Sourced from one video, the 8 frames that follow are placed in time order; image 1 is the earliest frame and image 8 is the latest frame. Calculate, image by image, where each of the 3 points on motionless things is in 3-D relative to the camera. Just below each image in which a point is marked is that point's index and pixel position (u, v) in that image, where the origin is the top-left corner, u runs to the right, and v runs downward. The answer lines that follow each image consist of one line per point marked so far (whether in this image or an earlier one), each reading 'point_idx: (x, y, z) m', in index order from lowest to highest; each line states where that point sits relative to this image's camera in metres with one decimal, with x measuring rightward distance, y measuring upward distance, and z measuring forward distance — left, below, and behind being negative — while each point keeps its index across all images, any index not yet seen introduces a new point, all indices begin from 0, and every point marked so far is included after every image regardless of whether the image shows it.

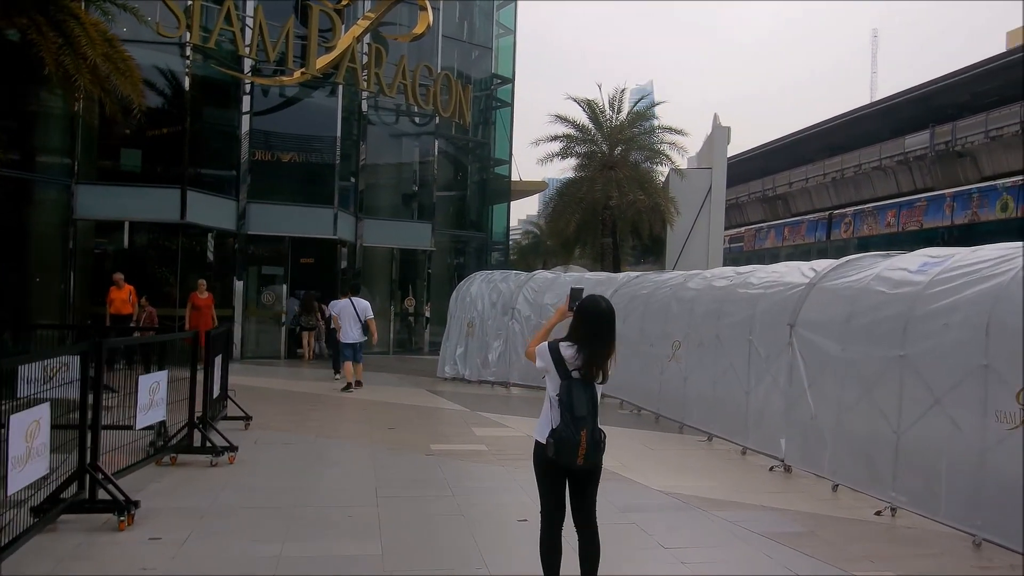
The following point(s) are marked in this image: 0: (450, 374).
0: (-1.0, -1.4, +14.8) m
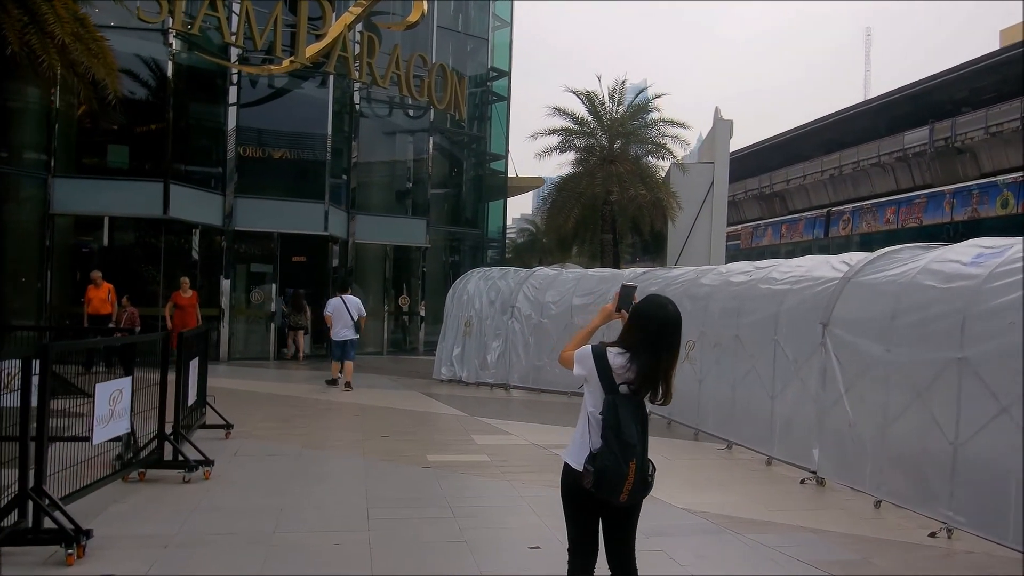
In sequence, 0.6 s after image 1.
0: (-1.0, -1.4, +14.1) m
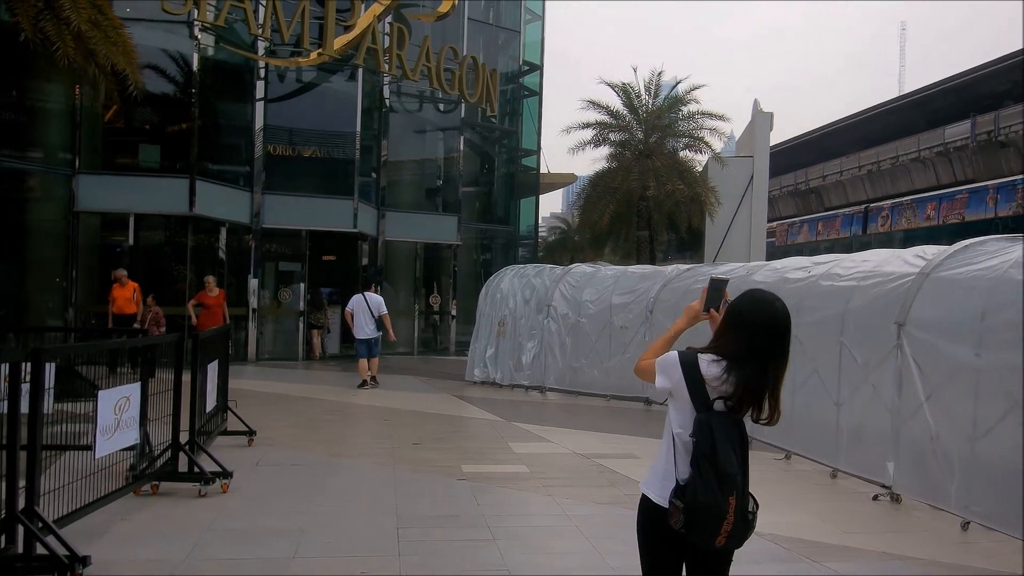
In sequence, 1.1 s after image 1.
0: (-0.5, -1.3, +13.5) m
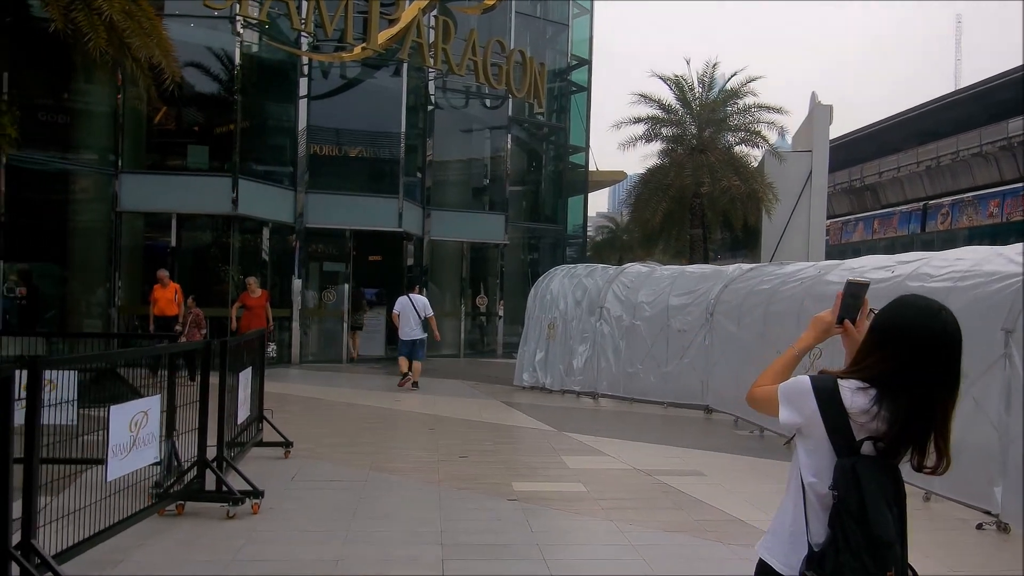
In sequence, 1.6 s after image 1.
0: (+0.2, -1.4, +13.0) m
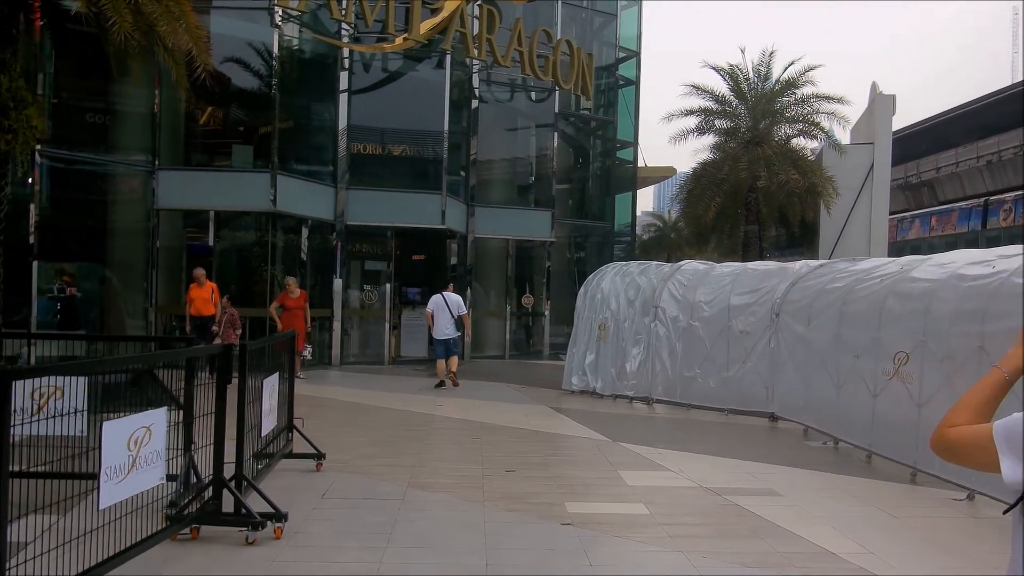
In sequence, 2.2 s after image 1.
0: (+0.9, -1.3, +12.3) m
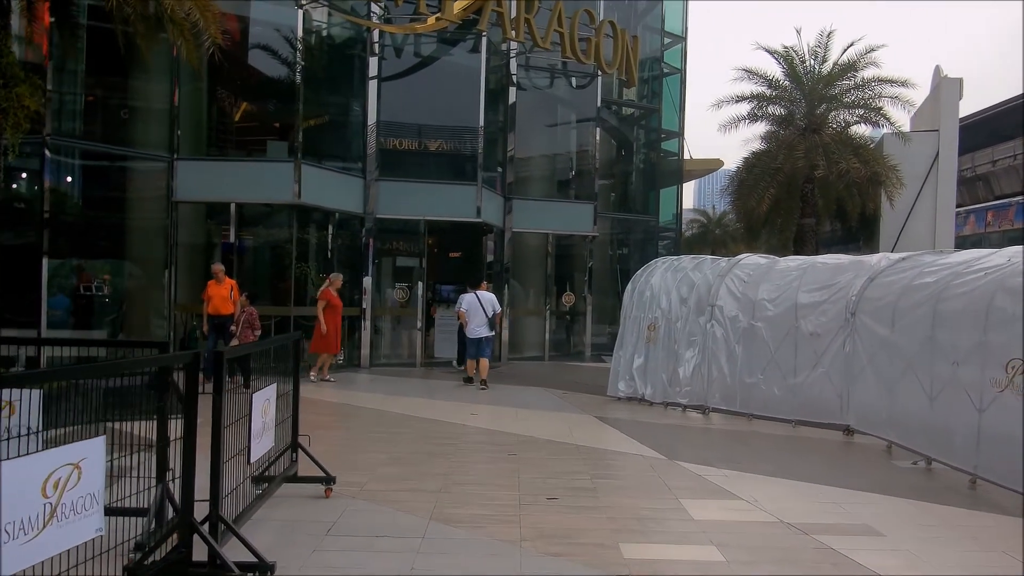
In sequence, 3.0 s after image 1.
0: (+1.4, -1.3, +11.2) m
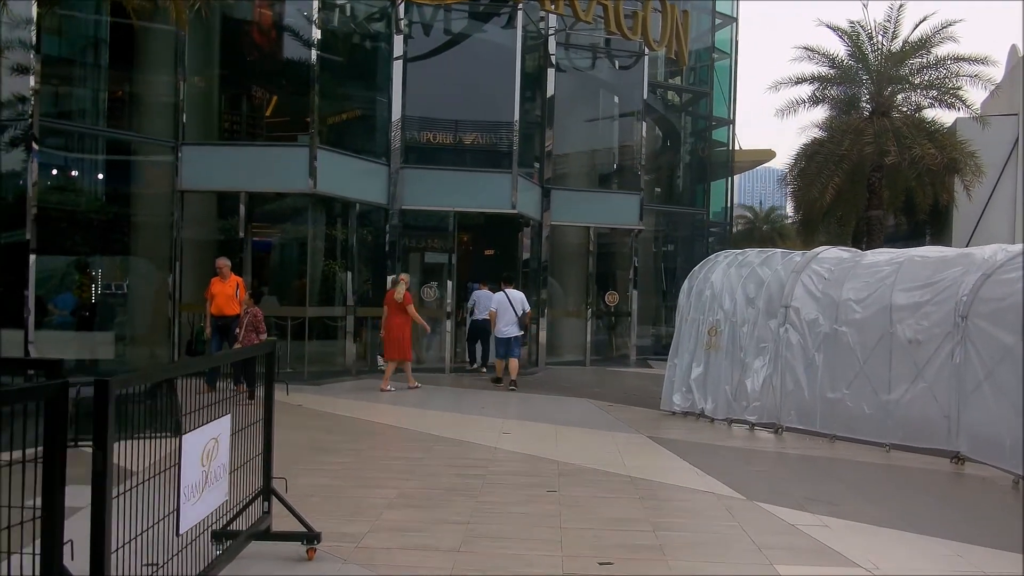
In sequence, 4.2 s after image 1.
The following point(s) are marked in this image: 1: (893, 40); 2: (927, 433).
0: (+1.8, -1.3, +9.8) m
1: (+7.2, +4.7, +17.1) m
2: (+3.4, -1.2, +7.4) m
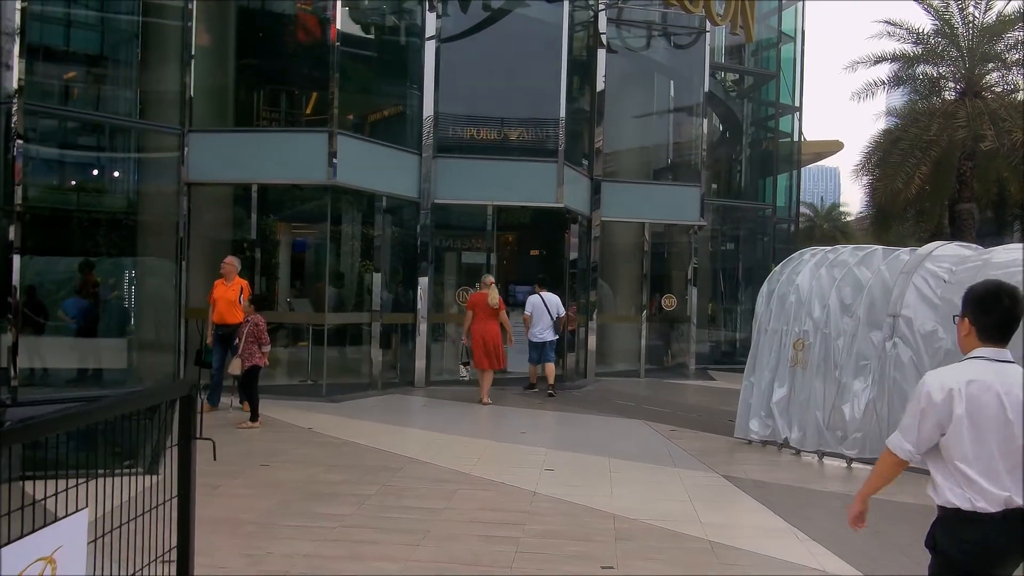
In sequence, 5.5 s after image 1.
0: (+2.2, -1.3, +8.2) m
1: (+8.0, +4.6, +15.2) m
2: (+3.7, -1.2, +5.7) m
